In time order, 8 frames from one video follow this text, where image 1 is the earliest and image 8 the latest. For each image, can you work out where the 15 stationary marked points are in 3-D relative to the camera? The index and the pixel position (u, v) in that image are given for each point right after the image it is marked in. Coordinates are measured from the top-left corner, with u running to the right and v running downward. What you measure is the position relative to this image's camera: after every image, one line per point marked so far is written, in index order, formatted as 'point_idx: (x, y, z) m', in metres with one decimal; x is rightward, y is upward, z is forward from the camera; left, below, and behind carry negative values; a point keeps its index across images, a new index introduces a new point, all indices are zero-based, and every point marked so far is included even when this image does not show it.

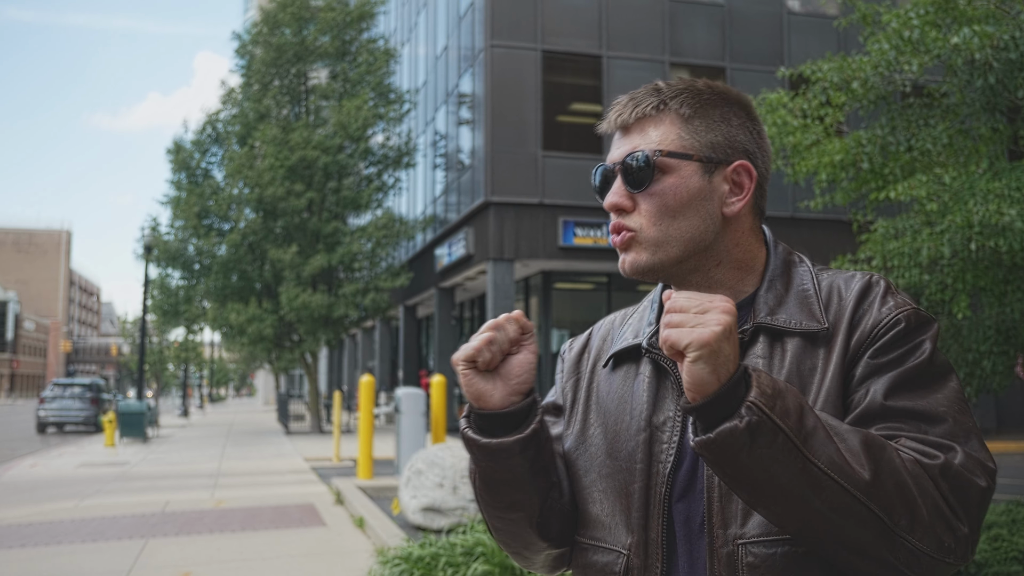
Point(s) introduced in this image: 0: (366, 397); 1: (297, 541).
0: (-2.2, -1.6, +13.3) m
1: (-2.2, -2.6, +9.1) m
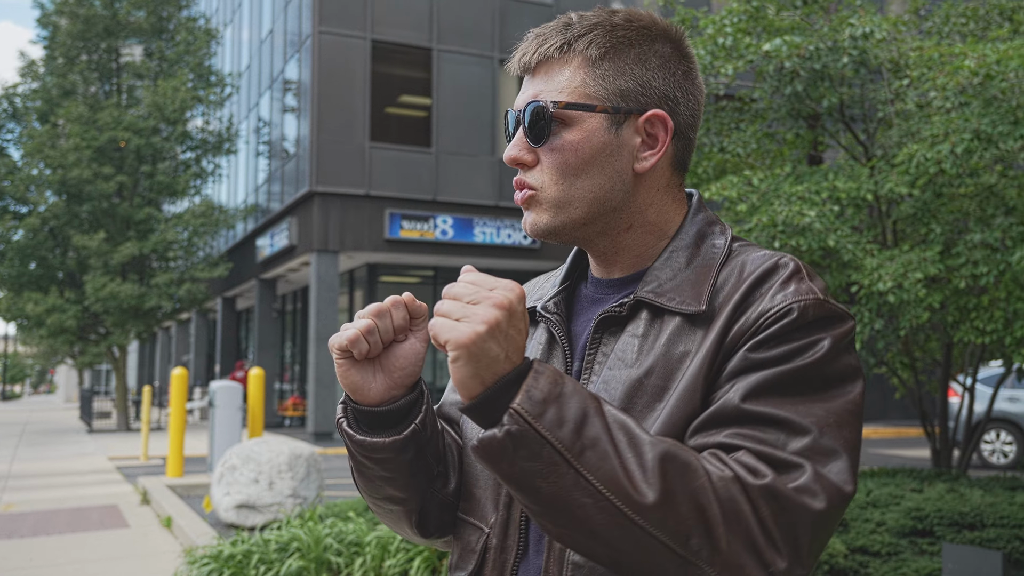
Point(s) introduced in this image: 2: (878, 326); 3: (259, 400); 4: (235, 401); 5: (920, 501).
0: (-4.7, -1.5, +12.5) m
1: (-4.0, -2.4, +8.4) m
2: (+2.5, -0.3, +6.1) m
3: (-3.3, -1.4, +11.4) m
4: (-3.6, -1.5, +11.4) m
5: (+2.5, -1.3, +5.5) m
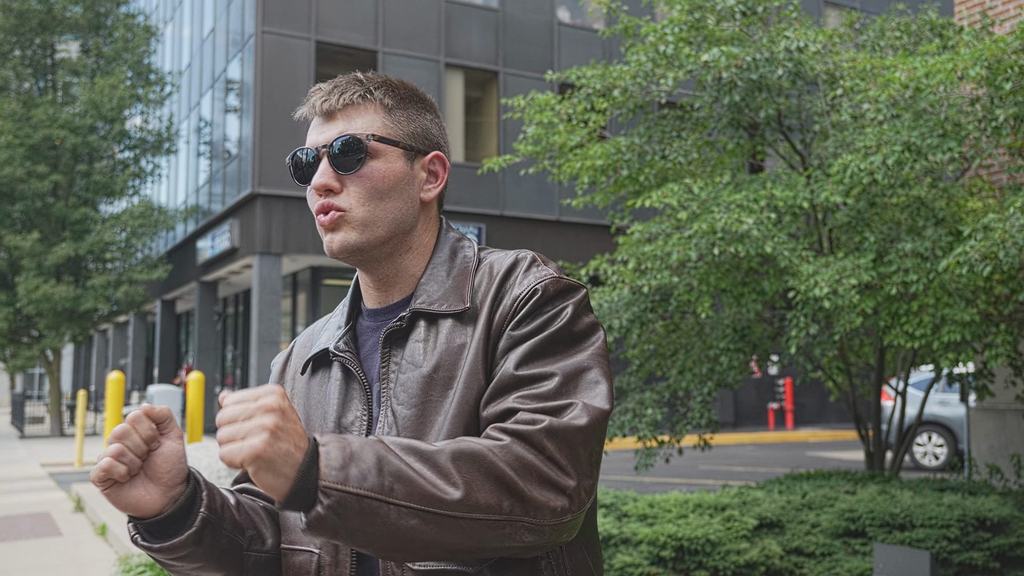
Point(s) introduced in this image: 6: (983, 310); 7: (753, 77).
0: (-5.5, -1.5, +12.2) m
1: (-4.5, -2.5, +8.1) m
2: (+2.1, -0.3, +6.2) m
3: (-4.0, -1.5, +11.2) m
4: (-4.3, -1.5, +11.2) m
5: (+2.2, -1.4, +5.6) m
6: (+3.2, -0.2, +6.0) m
7: (+1.8, +1.6, +6.5) m
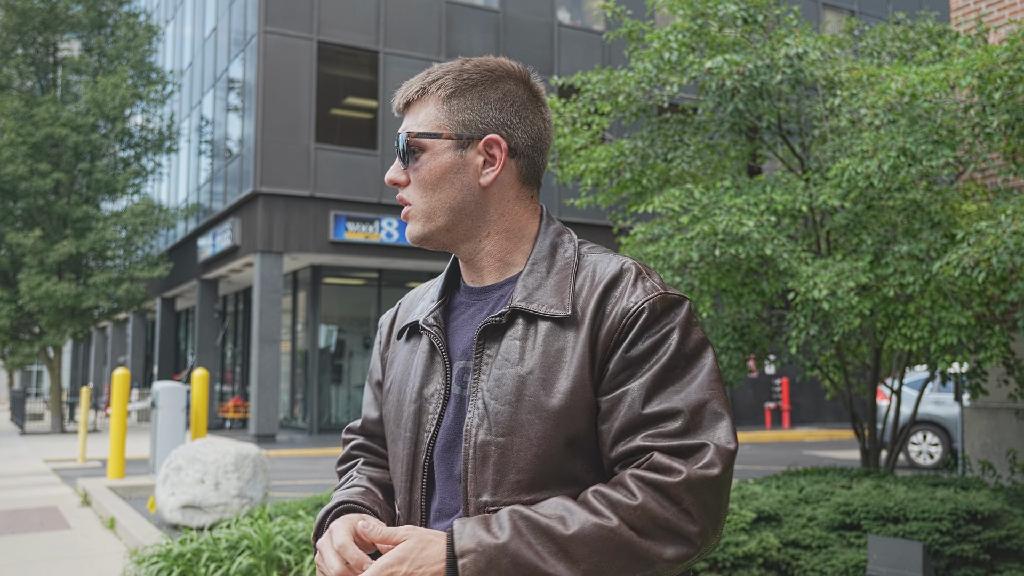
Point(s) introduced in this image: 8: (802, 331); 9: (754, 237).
0: (-5.5, -1.5, +12.3) m
1: (-4.5, -2.4, +8.2) m
2: (+2.2, -0.3, +6.4) m
3: (-4.0, -1.5, +11.3) m
4: (-4.3, -1.5, +11.3) m
5: (+2.2, -1.4, +5.8) m
6: (+3.3, -0.2, +6.2) m
7: (+1.8, +1.6, +6.7) m
8: (+2.1, -0.3, +6.4) m
9: (+1.7, +0.4, +6.2) m
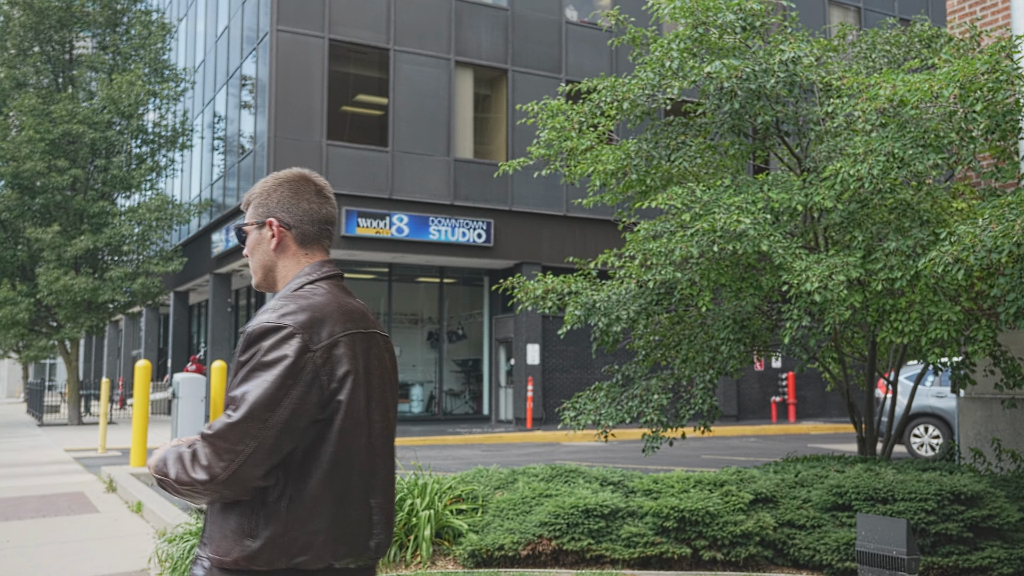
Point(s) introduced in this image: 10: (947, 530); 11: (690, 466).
0: (-5.4, -1.4, +12.7) m
1: (-4.4, -2.4, +8.6) m
2: (+2.3, -0.3, +6.7) m
3: (-3.9, -1.4, +11.7) m
4: (-4.2, -1.4, +11.7) m
5: (+2.3, -1.3, +6.1) m
6: (+3.3, -0.1, +6.5) m
7: (+1.9, +1.6, +7.0) m
8: (+2.2, -0.3, +6.8) m
9: (+1.8, +0.4, +6.5) m
10: (+2.8, -1.6, +5.6) m
11: (+2.7, -2.7, +13.5) m
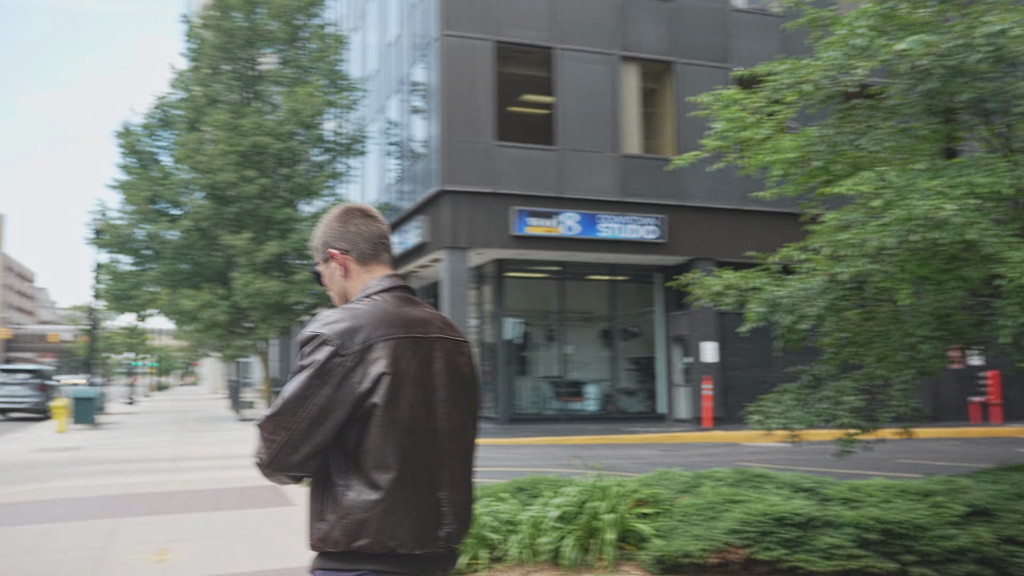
0: (-2.8, -1.4, +13.4) m
1: (-2.6, -2.4, +9.2) m
2: (+3.6, -0.2, +6.1) m
3: (-1.5, -1.4, +12.1) m
4: (-1.8, -1.4, +12.2) m
5: (+3.5, -1.3, +5.5) m
6: (+4.6, -0.1, +5.7) m
7: (+3.3, +1.7, +6.4) m
8: (+3.5, -0.2, +6.2) m
9: (+3.1, +0.4, +6.0) m
10: (+3.9, -1.5, +4.9) m
11: (+5.3, -2.6, +12.7) m
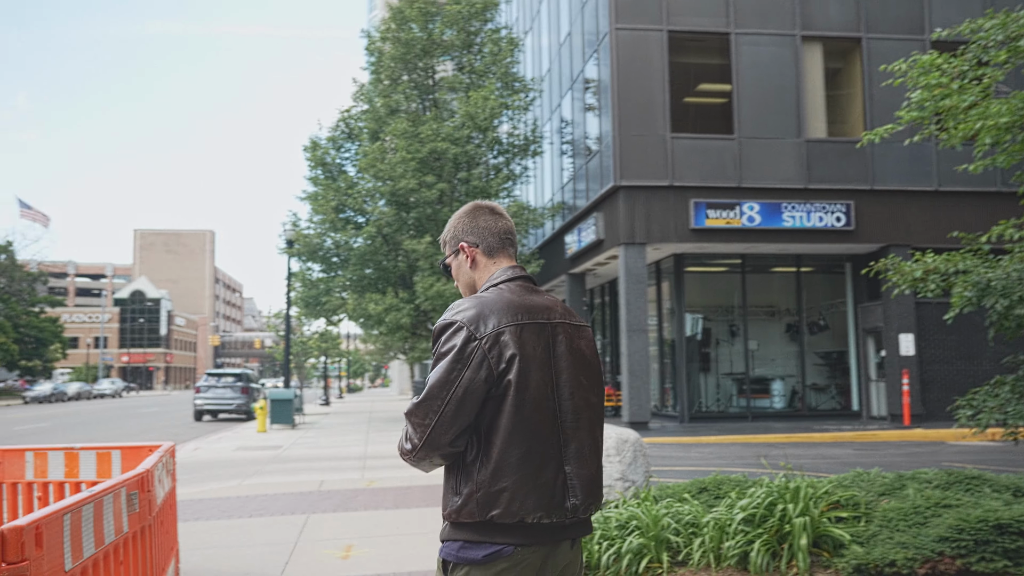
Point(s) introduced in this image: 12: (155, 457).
0: (-0.1, -1.4, +13.5) m
1: (-0.7, -2.4, +9.4) m
2: (+4.6, 0.0, +5.0) m
3: (+0.9, -1.3, +12.0) m
4: (+0.6, -1.4, +12.1) m
5: (+4.5, -1.1, +4.5) m
6: (+5.6, +0.1, +4.4) m
7: (+4.4, +1.8, +5.5) m
8: (+4.6, 0.0, +5.1) m
9: (+4.1, +0.6, +5.1) m
10: (+4.8, -1.3, +3.8) m
11: (+7.8, -2.4, +11.1) m
12: (-2.2, -1.1, +5.5) m
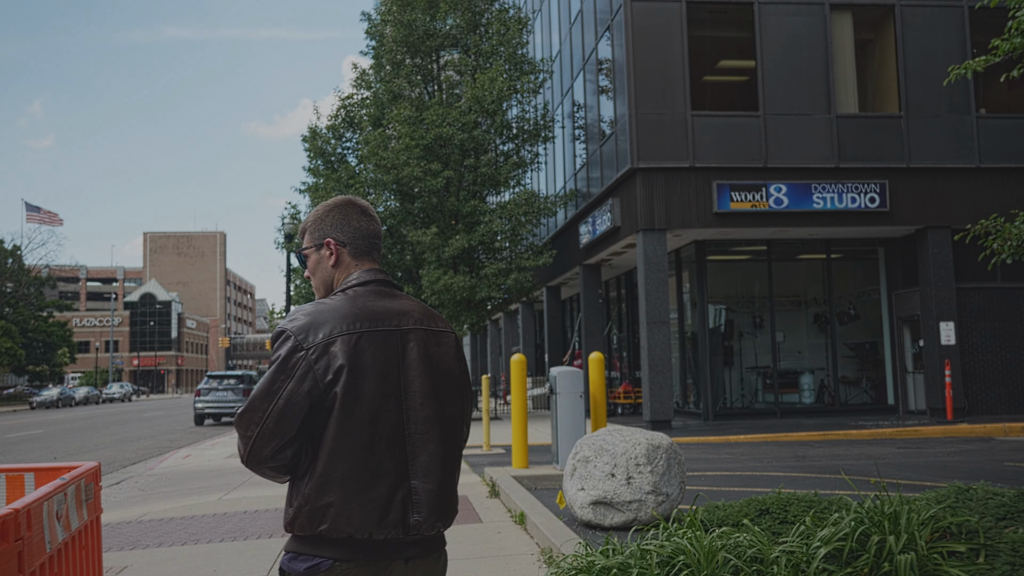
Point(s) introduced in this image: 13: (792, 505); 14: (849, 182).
0: (+0.1, -1.2, +12.2) m
1: (-0.5, -2.3, +8.0) m
2: (+4.7, +0.2, +3.6) m
3: (+1.1, -1.2, +10.6) m
4: (+0.8, -1.2, +10.7) m
5: (+4.5, -0.9, +3.0) m
6: (+5.6, +0.4, +3.0) m
7: (+4.4, +2.0, +4.0) m
8: (+4.6, +0.2, +3.7) m
9: (+4.1, +0.8, +3.7) m
10: (+4.8, -1.1, +2.4) m
11: (+7.9, -2.1, +9.7) m
12: (-2.2, -0.9, +4.2) m
13: (+1.7, -1.3, +5.3) m
14: (+6.9, +2.2, +17.9) m
